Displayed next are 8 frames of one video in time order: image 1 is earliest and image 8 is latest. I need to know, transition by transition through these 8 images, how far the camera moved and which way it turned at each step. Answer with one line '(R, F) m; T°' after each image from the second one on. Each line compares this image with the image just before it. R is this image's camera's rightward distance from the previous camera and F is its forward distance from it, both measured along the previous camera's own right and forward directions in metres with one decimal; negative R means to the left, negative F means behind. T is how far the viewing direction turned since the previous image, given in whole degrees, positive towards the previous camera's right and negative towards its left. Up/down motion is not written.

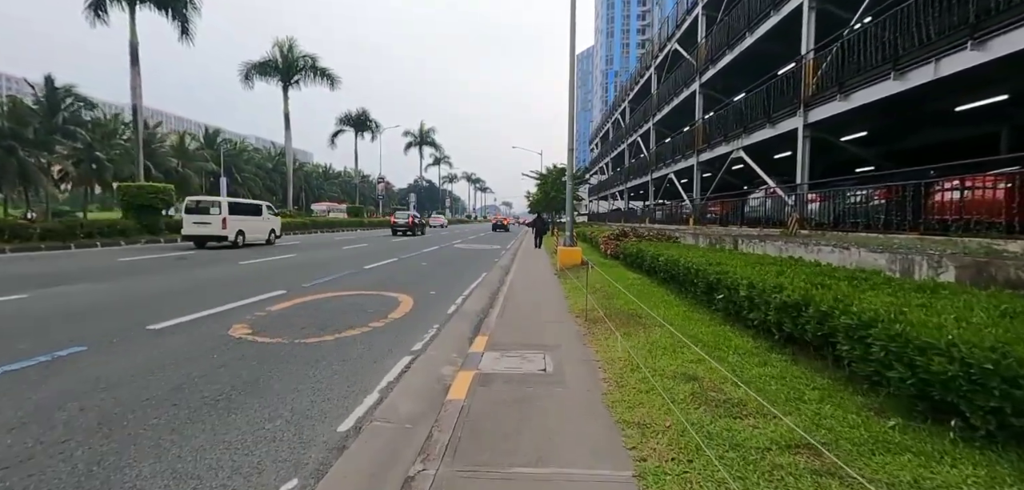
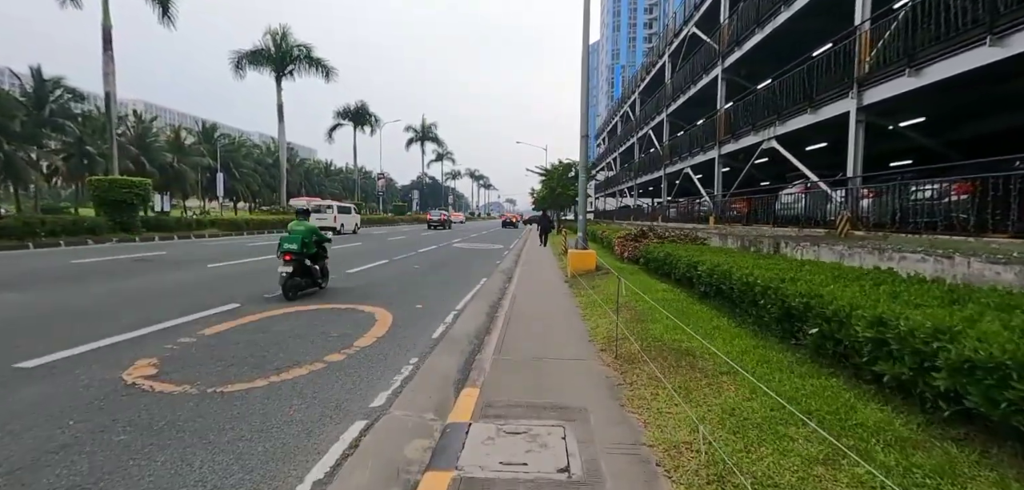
(0.0, +1.6) m; 0°
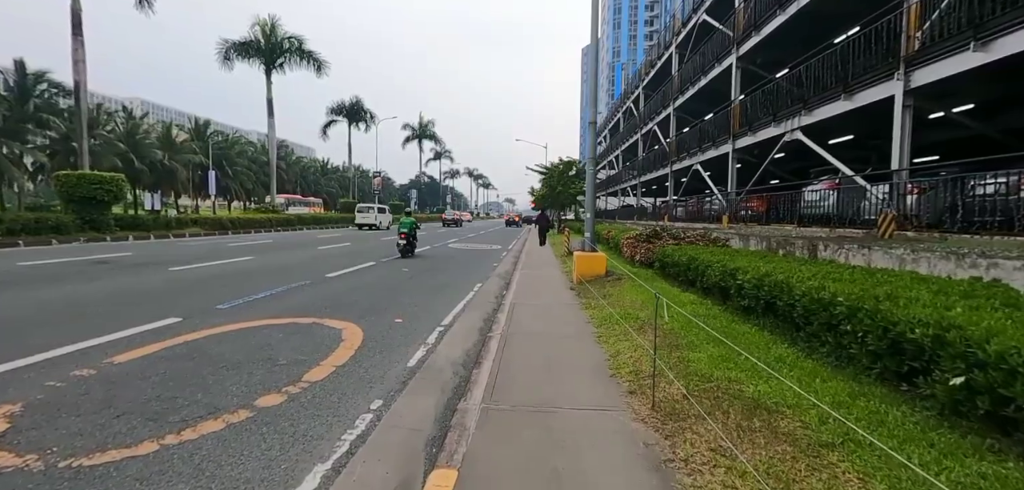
(0.0, +1.2) m; 0°
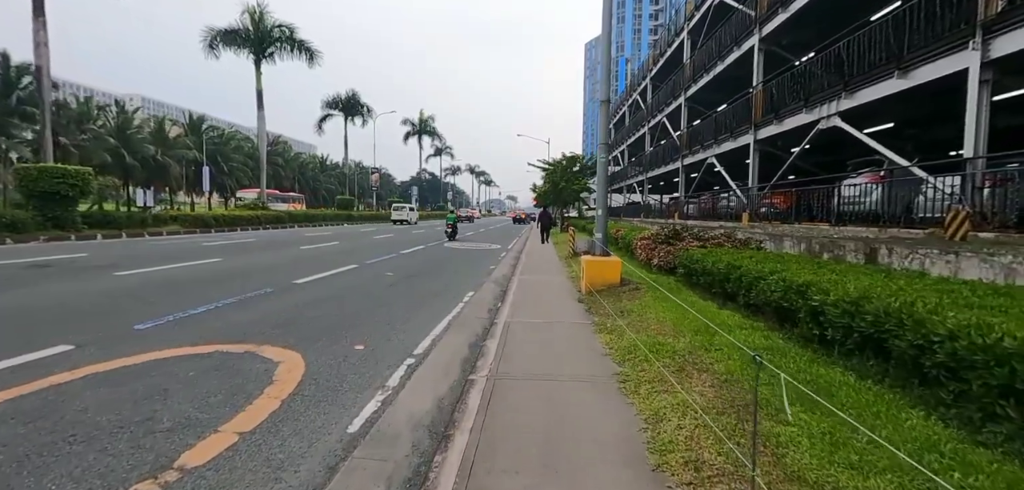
(+0.1, +1.4) m; 0°
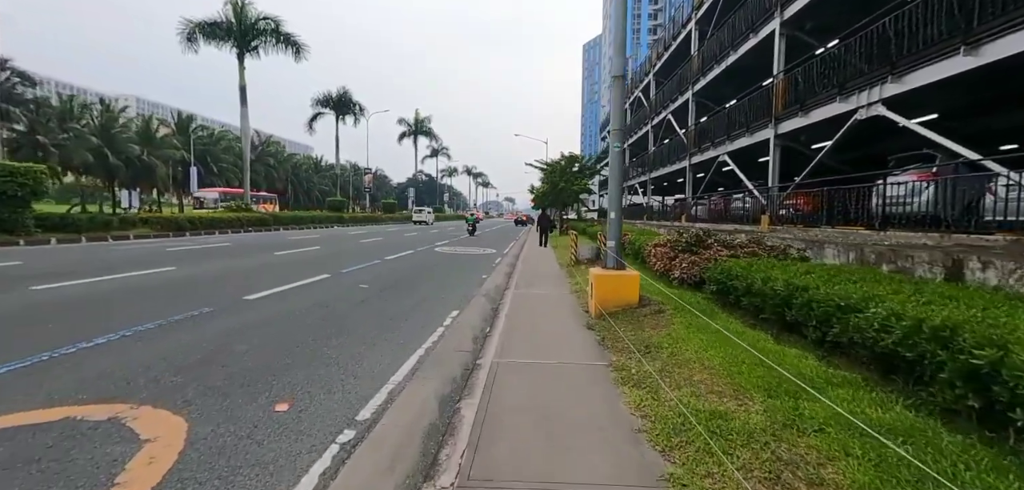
(+0.1, +1.5) m; 0°
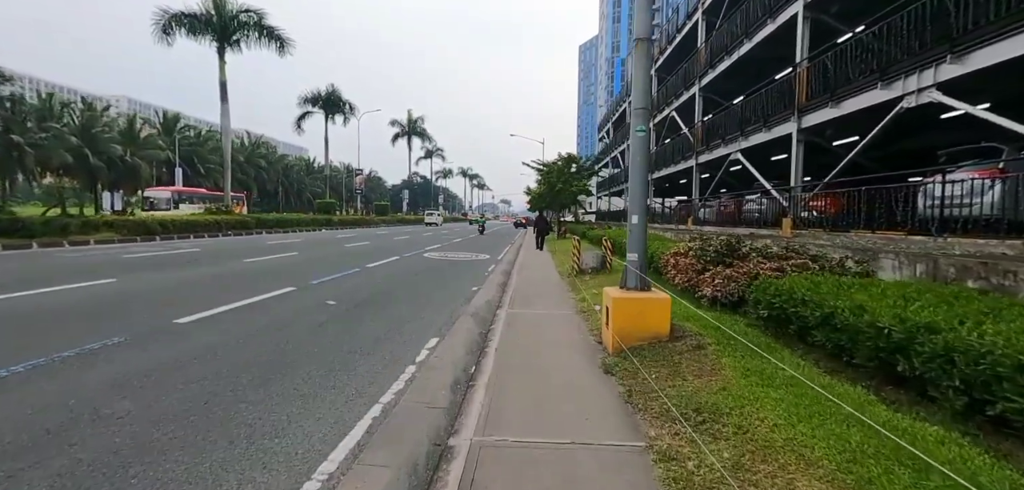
(0.0, +1.4) m; +1°
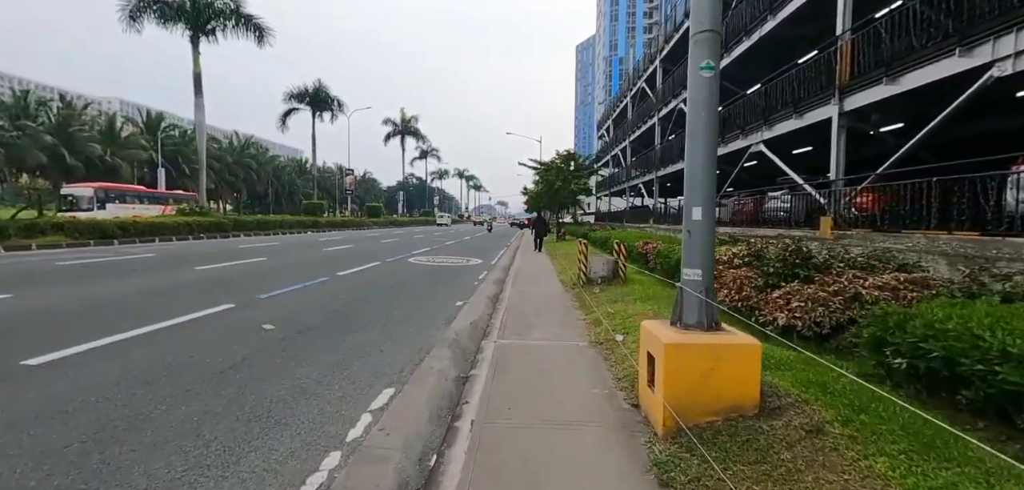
(+0.1, +1.8) m; 0°
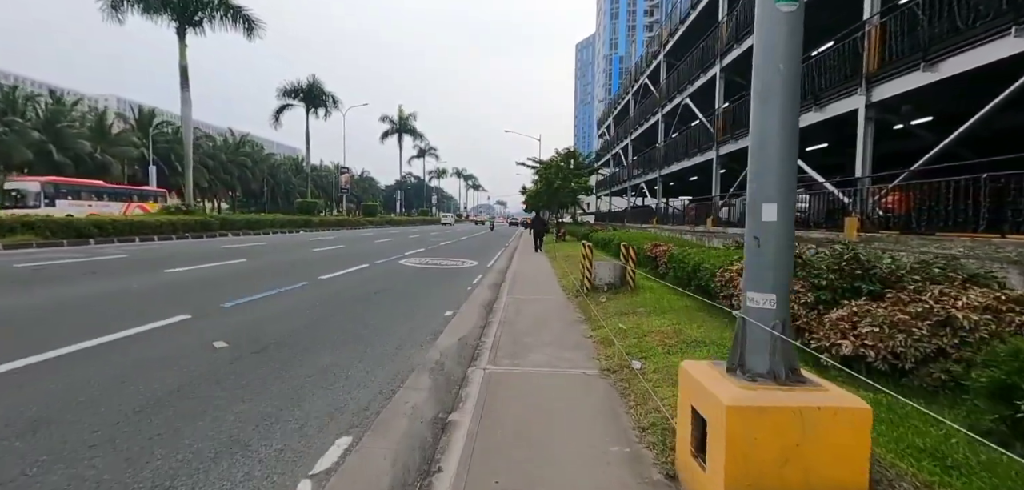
(0.0, +0.9) m; 0°
